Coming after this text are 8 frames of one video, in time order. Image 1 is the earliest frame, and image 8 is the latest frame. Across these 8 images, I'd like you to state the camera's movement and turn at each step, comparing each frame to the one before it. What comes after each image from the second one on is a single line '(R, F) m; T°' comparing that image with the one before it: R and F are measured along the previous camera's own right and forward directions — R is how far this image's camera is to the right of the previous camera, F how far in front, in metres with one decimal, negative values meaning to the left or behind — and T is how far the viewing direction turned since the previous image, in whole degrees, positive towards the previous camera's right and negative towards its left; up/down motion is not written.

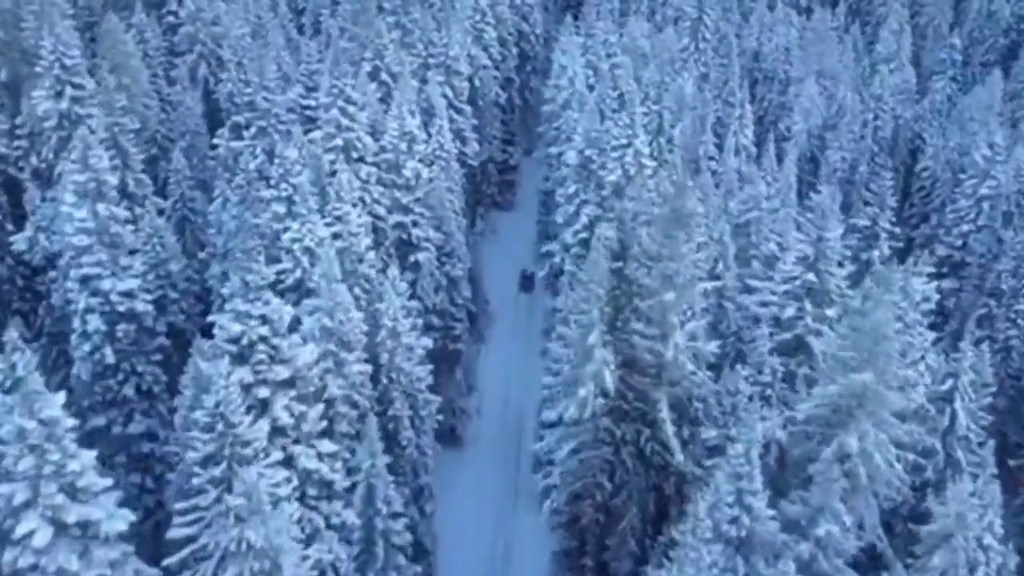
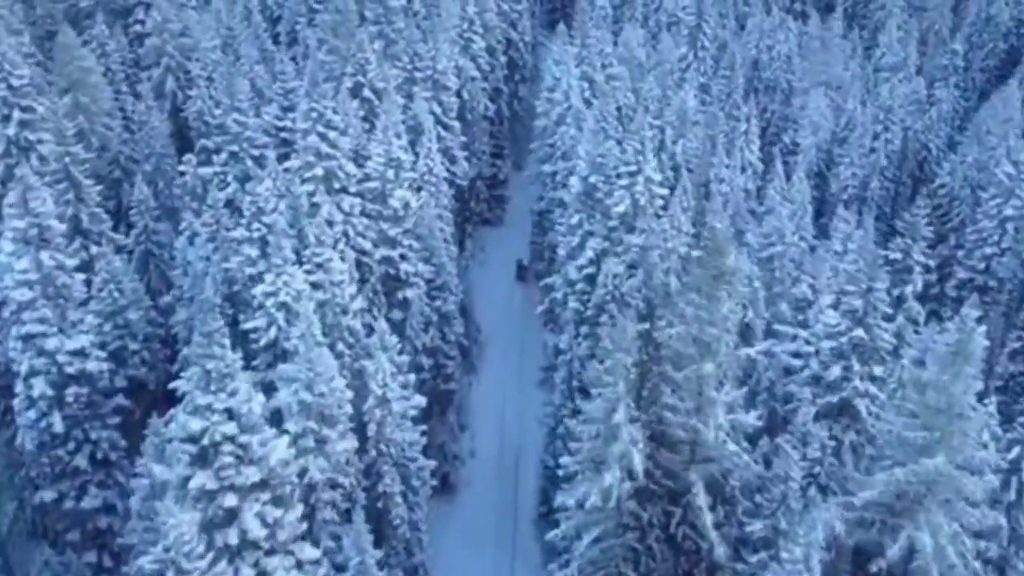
(-0.8, +4.1) m; +1°
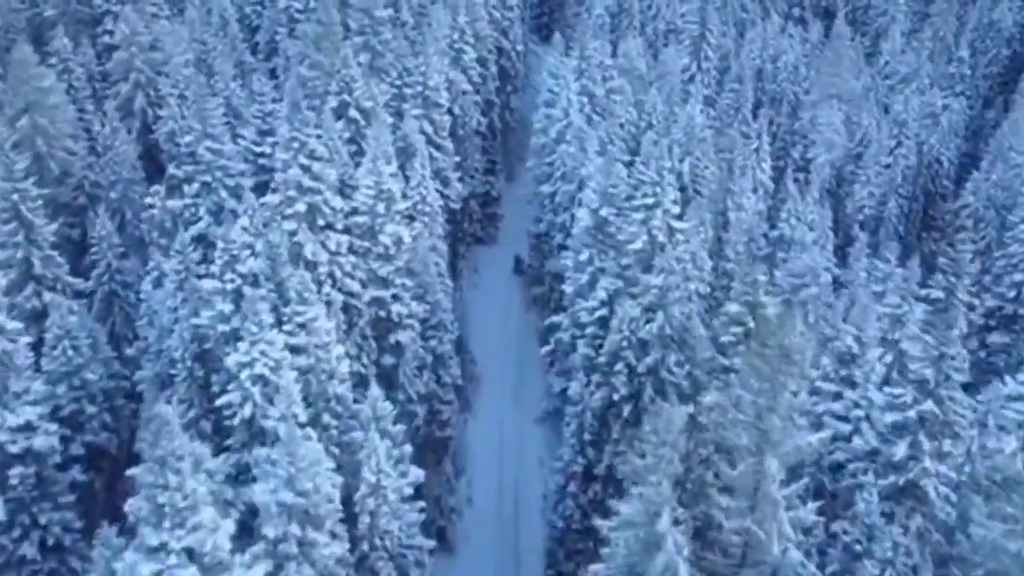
(-0.9, +3.9) m; +1°
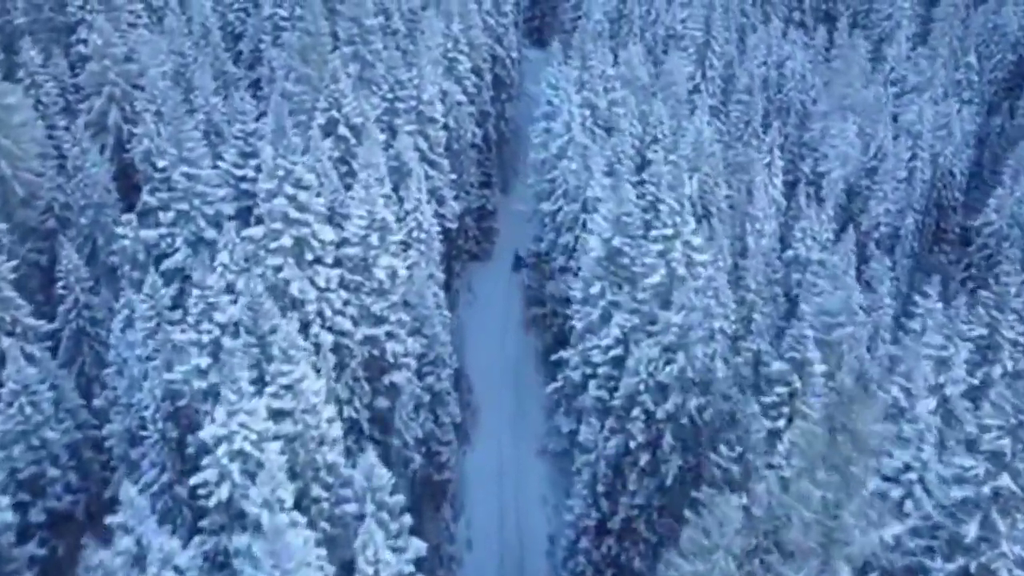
(-0.7, +3.1) m; +1°
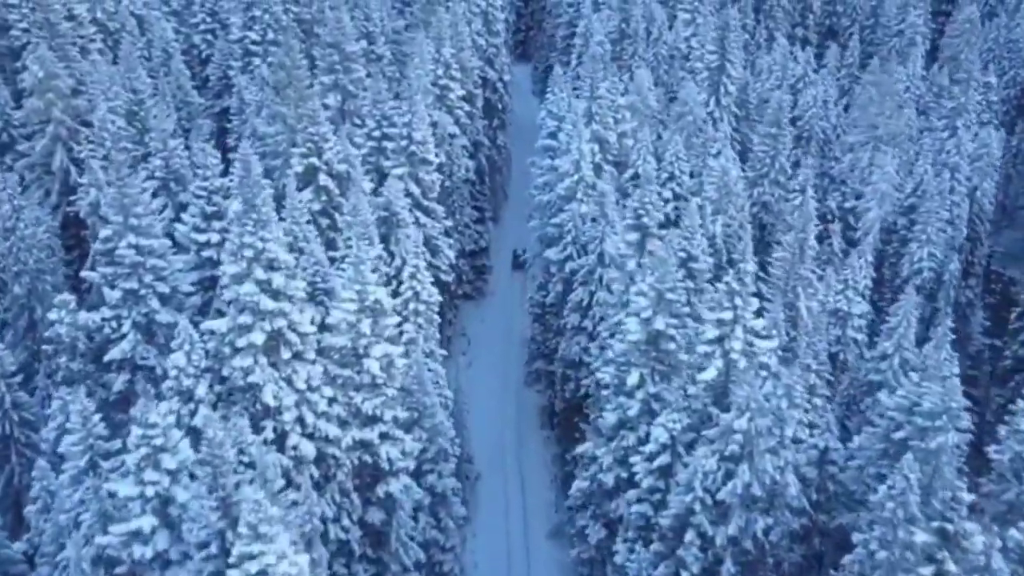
(-1.4, +6.1) m; +1°
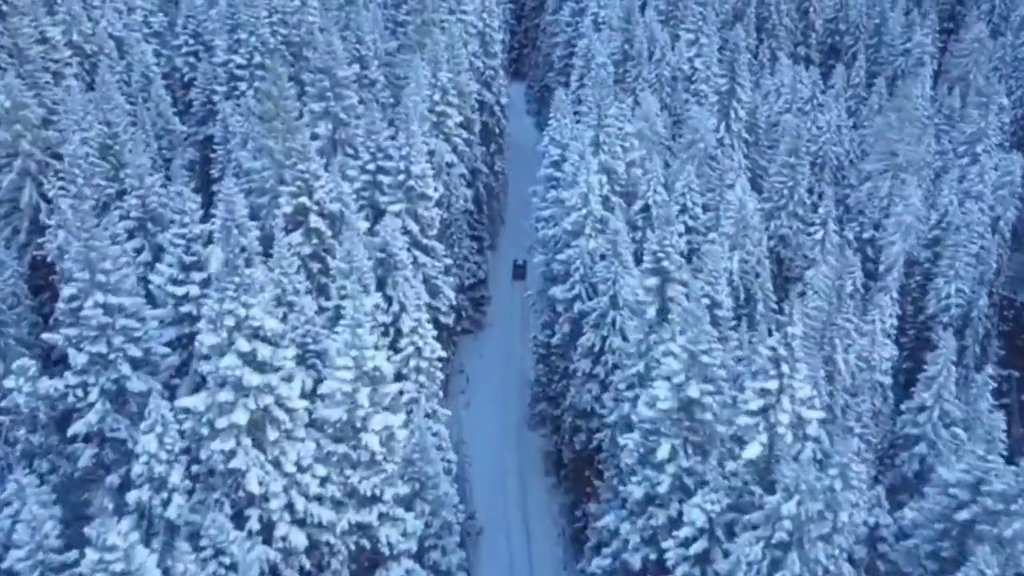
(-0.8, +3.1) m; +1°
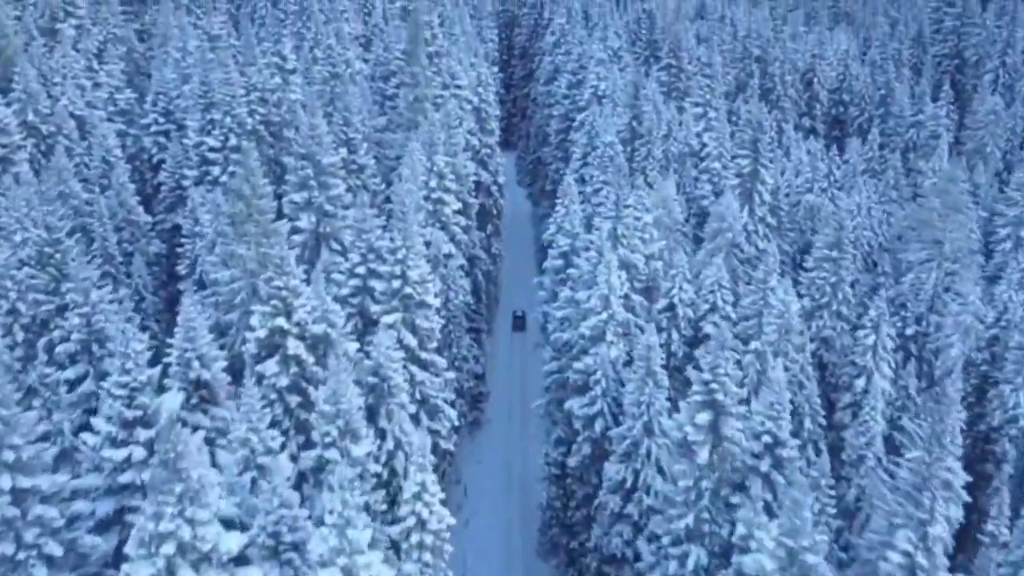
(-1.3, +5.8) m; +1°
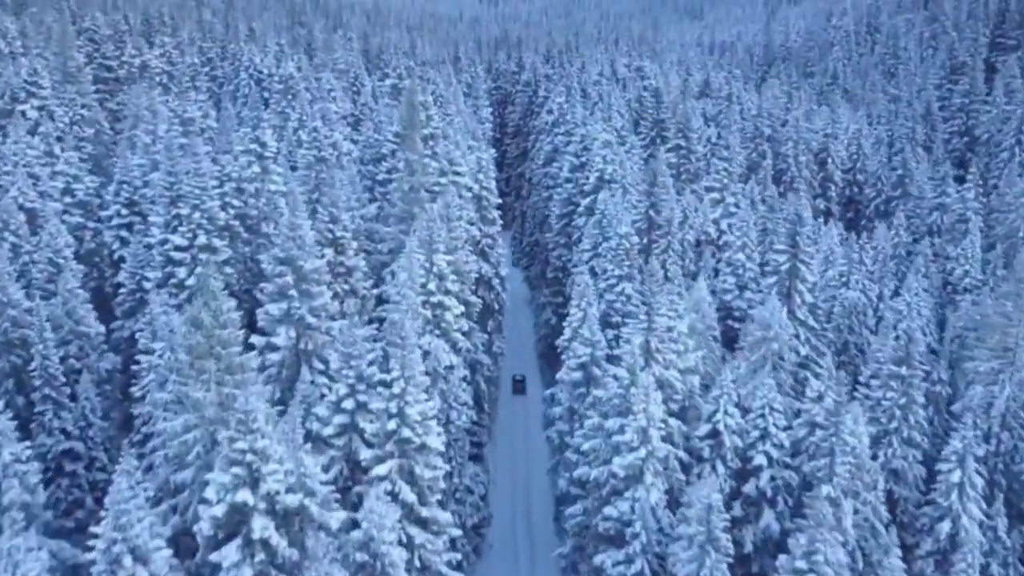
(-1.2, +6.2) m; +1°
